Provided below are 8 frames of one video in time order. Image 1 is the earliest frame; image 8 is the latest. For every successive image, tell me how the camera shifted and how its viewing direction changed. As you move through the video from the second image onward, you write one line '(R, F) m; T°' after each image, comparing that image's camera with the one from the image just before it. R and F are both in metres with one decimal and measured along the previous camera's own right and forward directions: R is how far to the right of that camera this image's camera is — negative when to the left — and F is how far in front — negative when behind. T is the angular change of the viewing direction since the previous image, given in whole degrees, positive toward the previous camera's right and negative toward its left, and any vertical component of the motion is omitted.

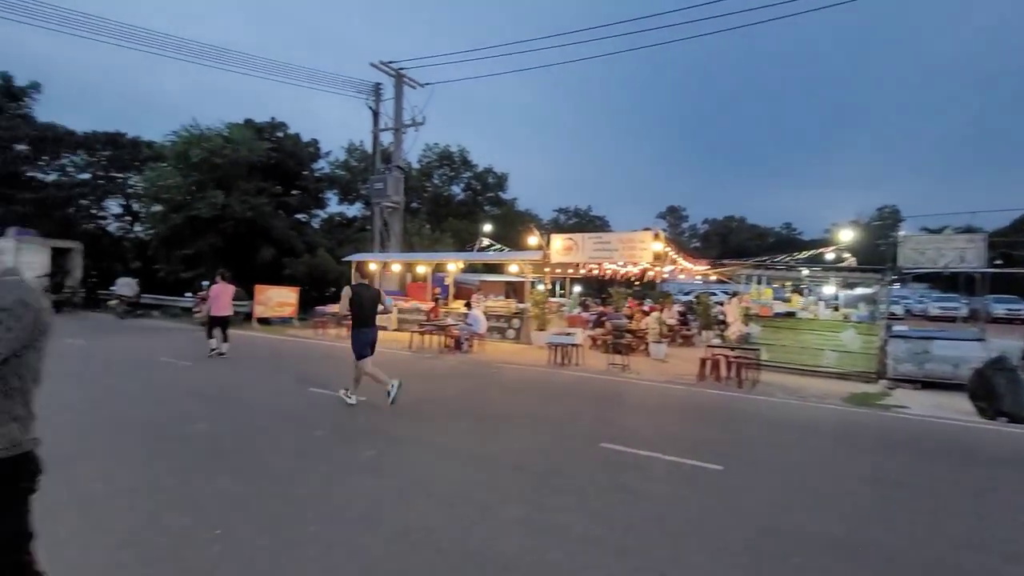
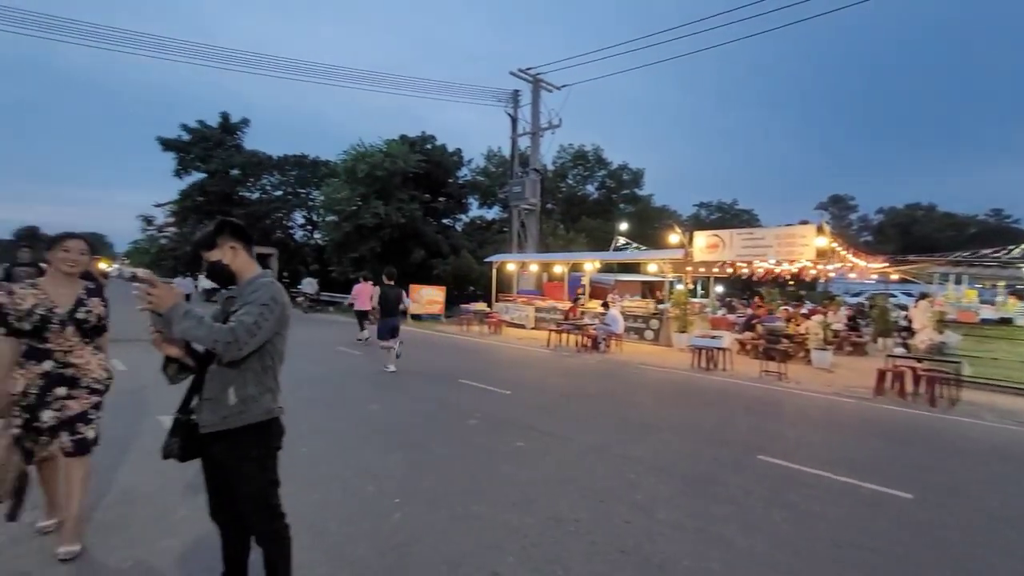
(-0.2, -0.1) m; -15°
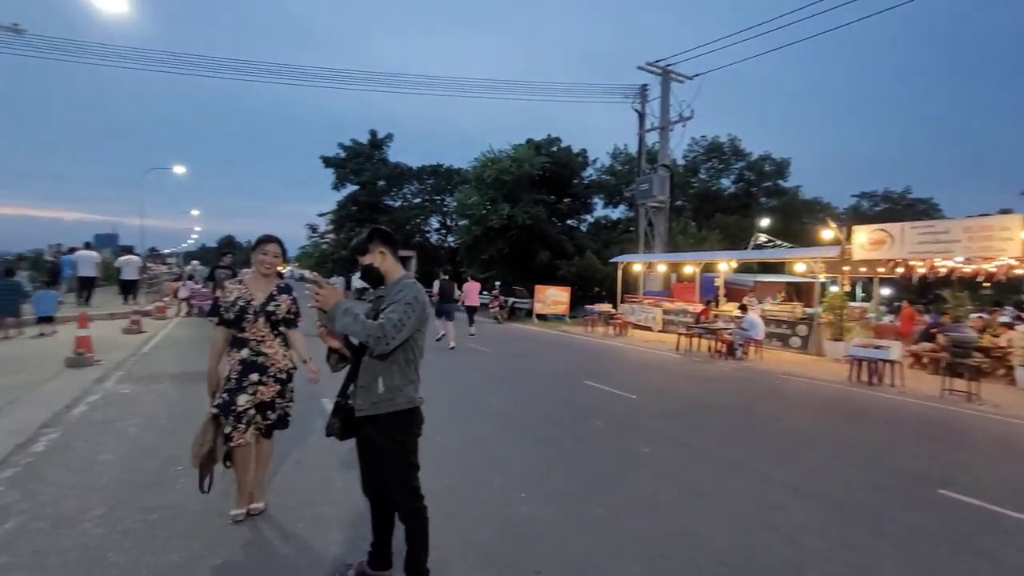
(0.0, 0.0) m; -14°
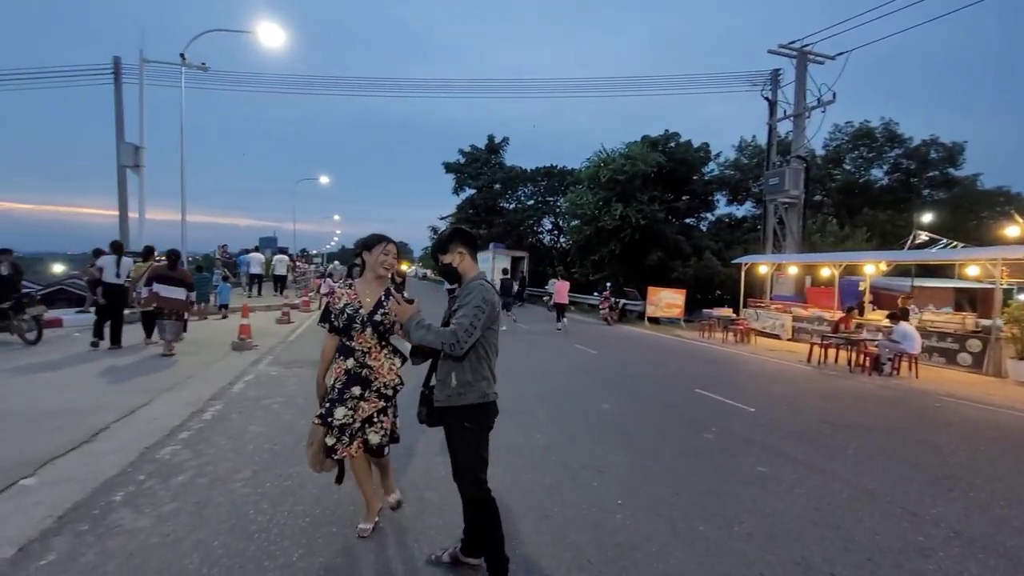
(+0.1, 0.0) m; -13°
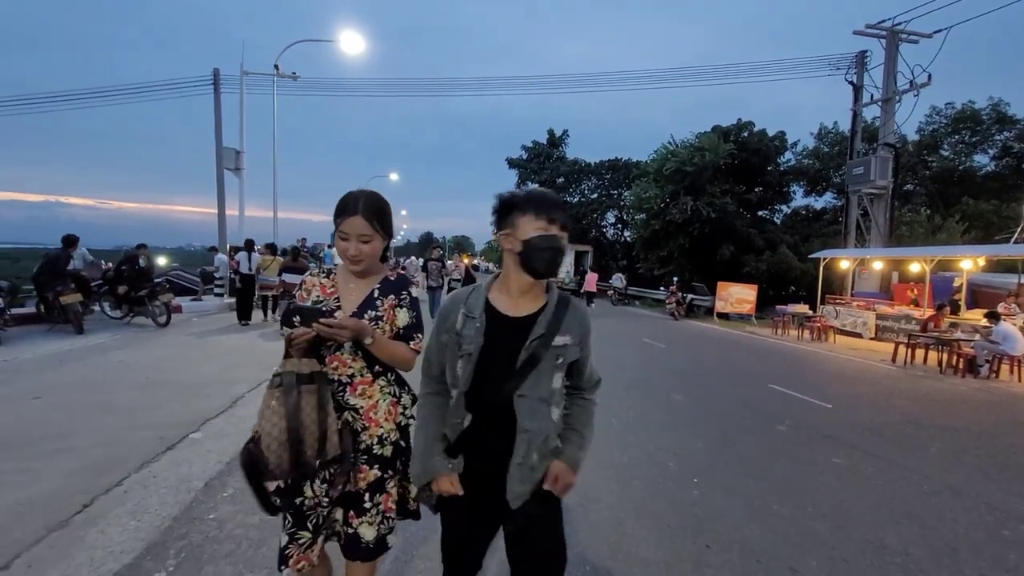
(-0.2, -0.5) m; -7°
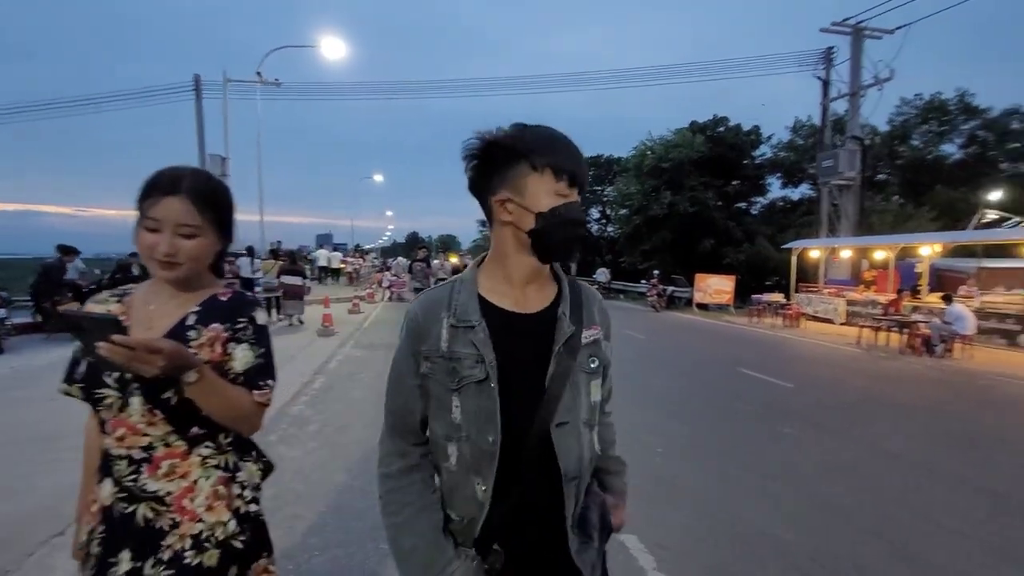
(+0.1, -0.6) m; +1°
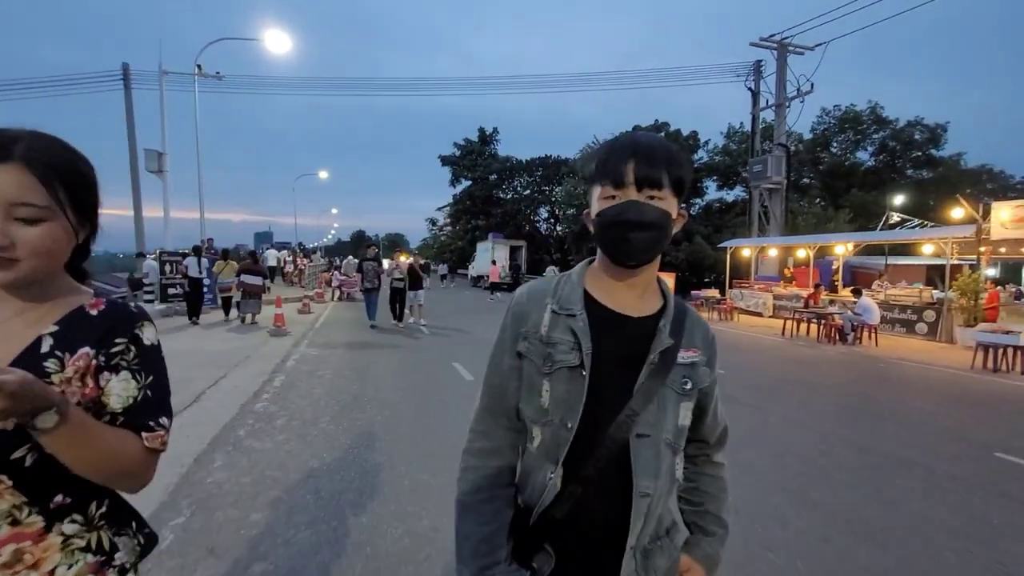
(-0.1, -0.5) m; +6°
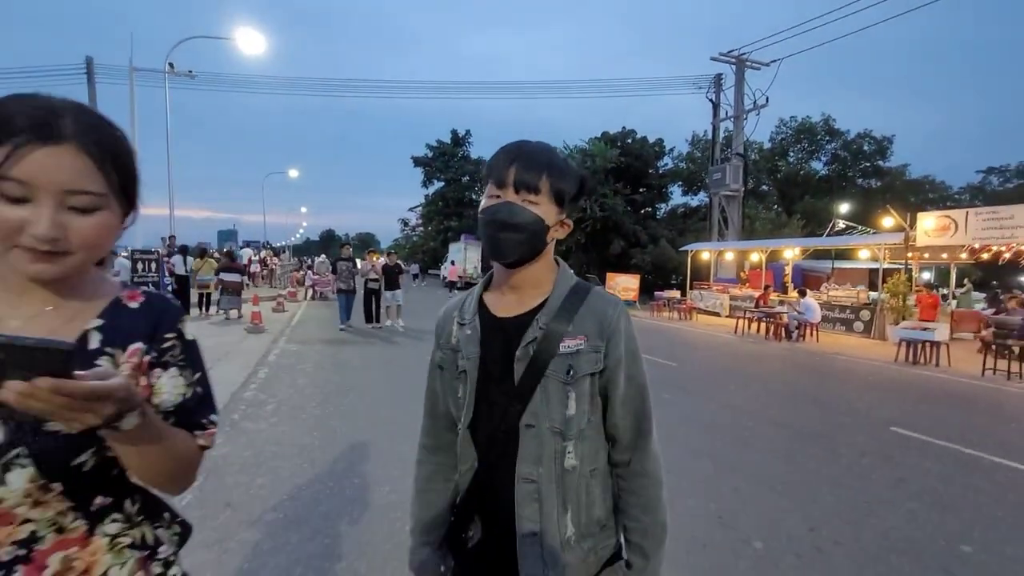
(0.0, -0.8) m; +3°
